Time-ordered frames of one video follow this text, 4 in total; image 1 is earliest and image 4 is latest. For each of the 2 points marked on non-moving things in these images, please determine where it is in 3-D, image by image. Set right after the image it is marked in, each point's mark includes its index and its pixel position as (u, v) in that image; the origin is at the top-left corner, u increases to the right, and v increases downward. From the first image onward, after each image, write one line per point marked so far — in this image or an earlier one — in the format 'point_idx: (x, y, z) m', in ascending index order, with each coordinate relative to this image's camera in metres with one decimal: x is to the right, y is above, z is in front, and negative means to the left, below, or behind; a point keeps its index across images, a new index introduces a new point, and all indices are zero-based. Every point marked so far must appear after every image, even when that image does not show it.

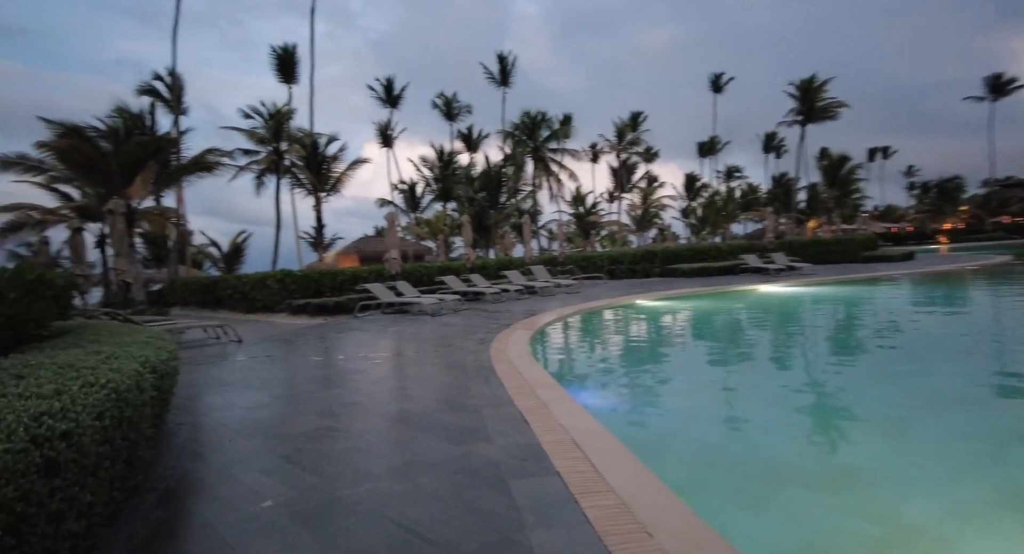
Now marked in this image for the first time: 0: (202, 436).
0: (-2.7, -1.4, +4.1) m
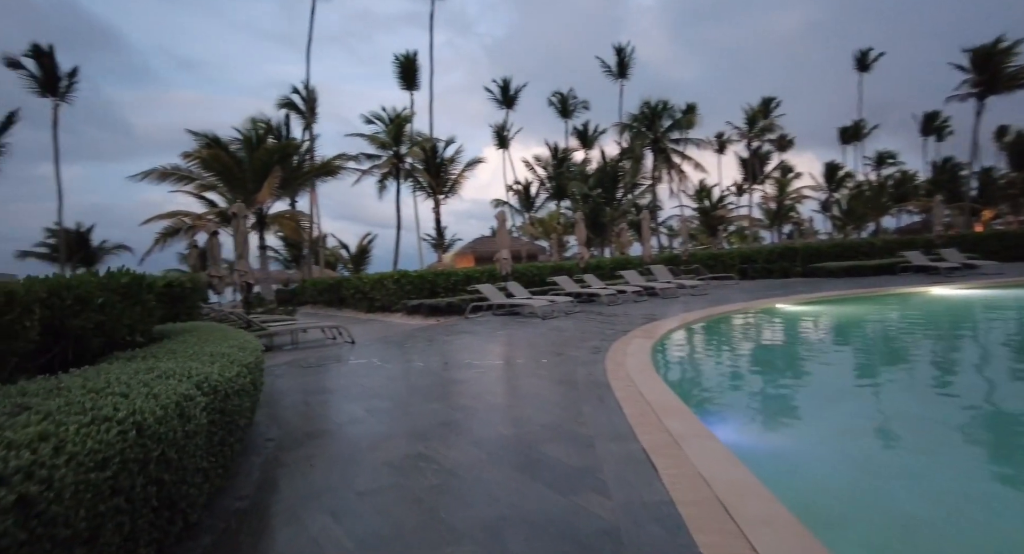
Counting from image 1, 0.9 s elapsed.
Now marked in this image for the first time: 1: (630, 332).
0: (-1.8, -1.4, +3.8) m
1: (+2.7, -1.3, +10.8) m
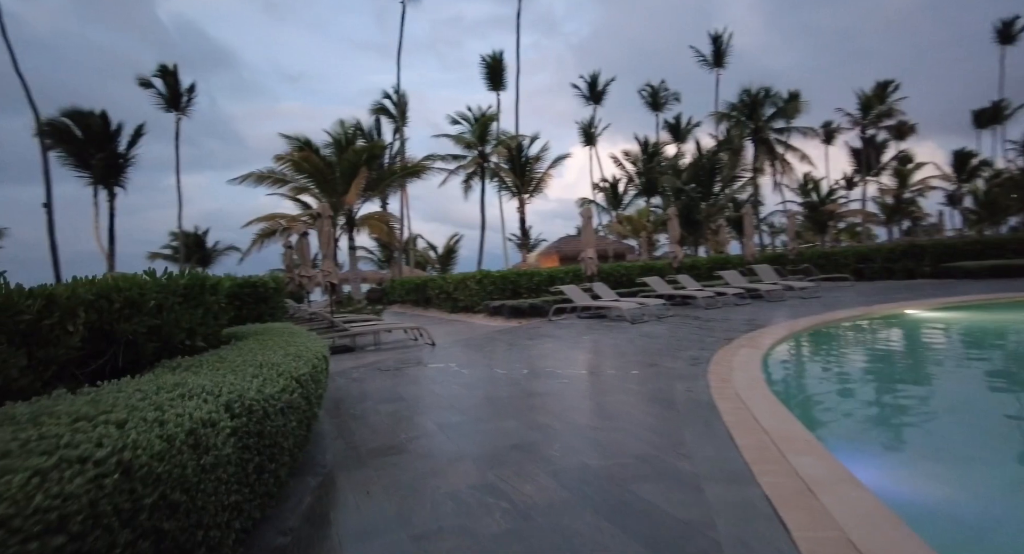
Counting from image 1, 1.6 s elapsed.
0: (-1.2, -1.4, +3.4) m
1: (+4.5, -1.3, +9.6) m
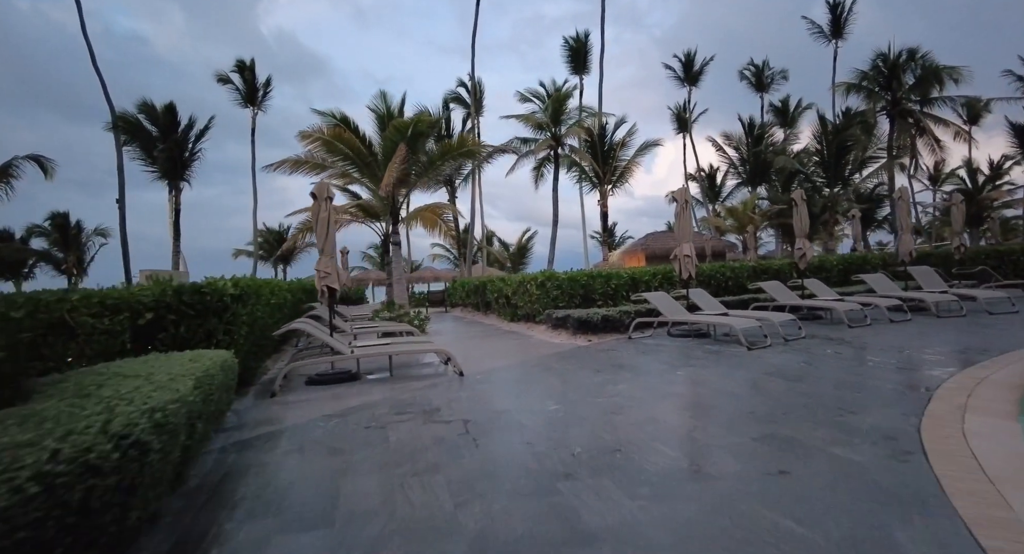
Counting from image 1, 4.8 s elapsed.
0: (-1.4, -1.5, +1.0) m
1: (+5.3, -1.5, +6.1) m
